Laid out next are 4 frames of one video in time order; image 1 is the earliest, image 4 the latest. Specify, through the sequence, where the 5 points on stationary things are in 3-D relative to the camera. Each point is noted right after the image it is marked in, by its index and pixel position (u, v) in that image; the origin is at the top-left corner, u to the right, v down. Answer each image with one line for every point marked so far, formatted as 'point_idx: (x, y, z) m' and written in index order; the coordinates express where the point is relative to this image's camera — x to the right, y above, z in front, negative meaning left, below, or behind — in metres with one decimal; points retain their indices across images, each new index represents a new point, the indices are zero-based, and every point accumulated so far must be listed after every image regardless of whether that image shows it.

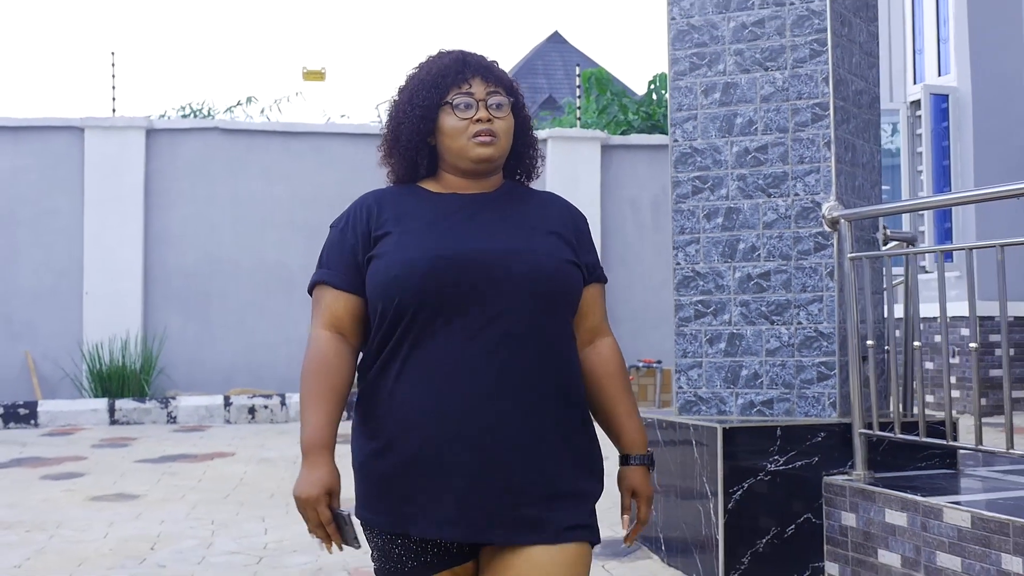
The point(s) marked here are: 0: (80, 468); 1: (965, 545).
0: (-2.6, -1.1, +6.7) m
1: (+1.3, -0.7, +3.2) m
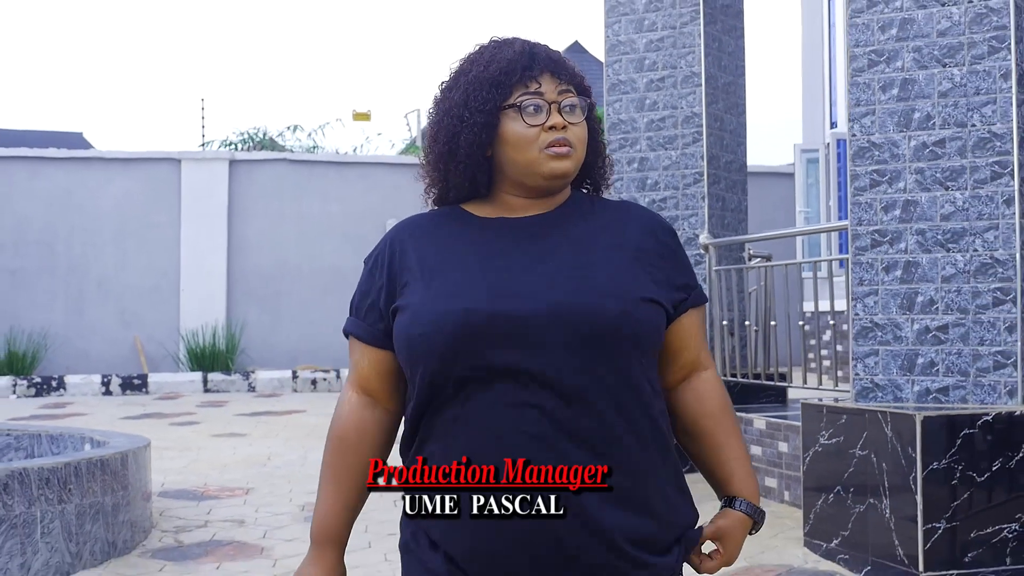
0: (-2.6, -1.1, +9.0) m
1: (+1.2, -0.7, +5.5) m
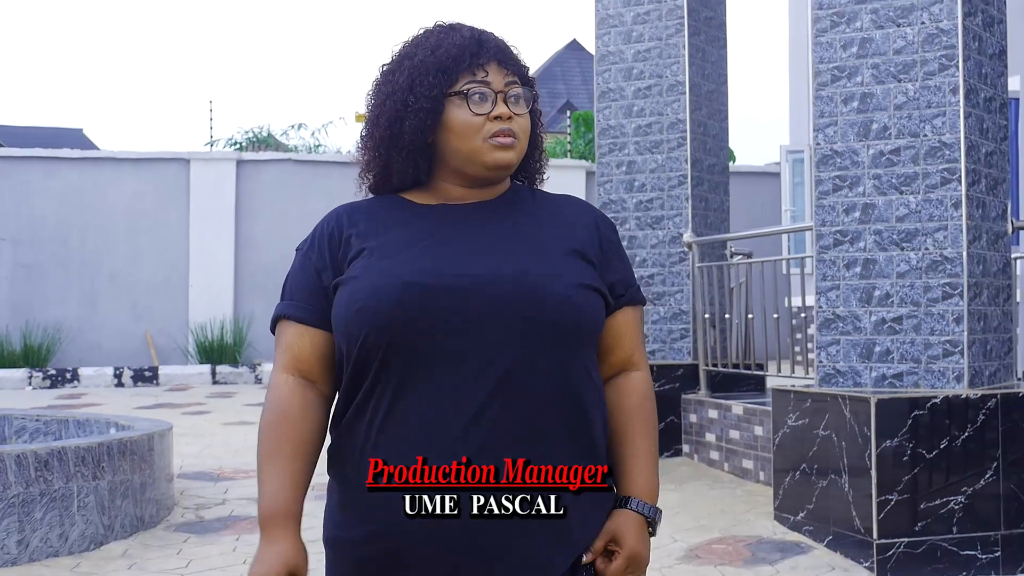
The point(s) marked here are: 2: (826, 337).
0: (-2.6, -1.0, +9.4) m
1: (+1.2, -0.7, +5.9) m
2: (+1.3, -0.2, +4.7) m
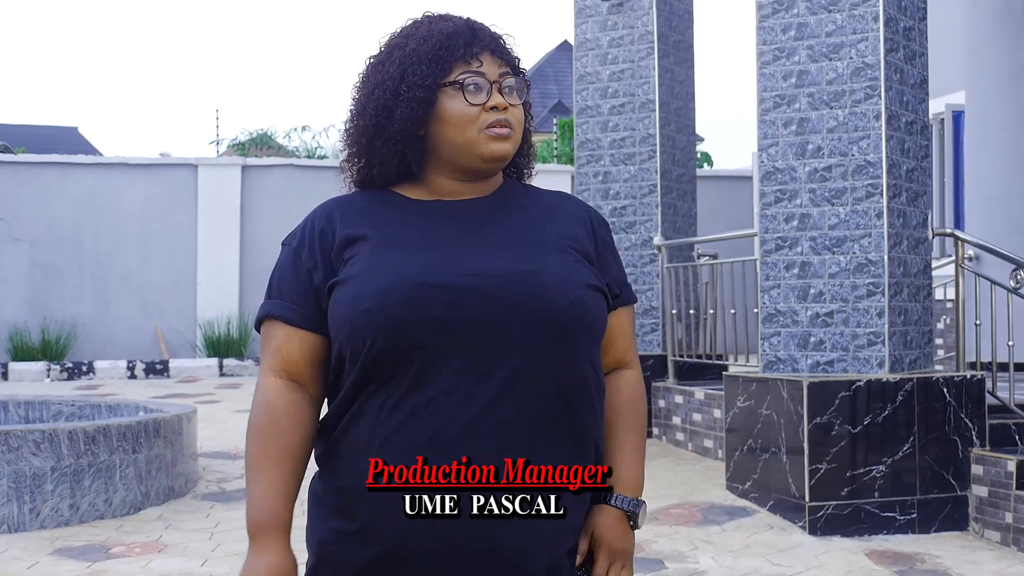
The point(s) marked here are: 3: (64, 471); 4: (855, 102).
0: (-2.7, -1.0, +10.1) m
1: (+1.1, -0.7, +6.6) m
2: (+1.2, -0.2, +5.4) m
3: (-2.0, -0.8, +5.1) m
4: (+1.6, +0.9, +5.2) m
